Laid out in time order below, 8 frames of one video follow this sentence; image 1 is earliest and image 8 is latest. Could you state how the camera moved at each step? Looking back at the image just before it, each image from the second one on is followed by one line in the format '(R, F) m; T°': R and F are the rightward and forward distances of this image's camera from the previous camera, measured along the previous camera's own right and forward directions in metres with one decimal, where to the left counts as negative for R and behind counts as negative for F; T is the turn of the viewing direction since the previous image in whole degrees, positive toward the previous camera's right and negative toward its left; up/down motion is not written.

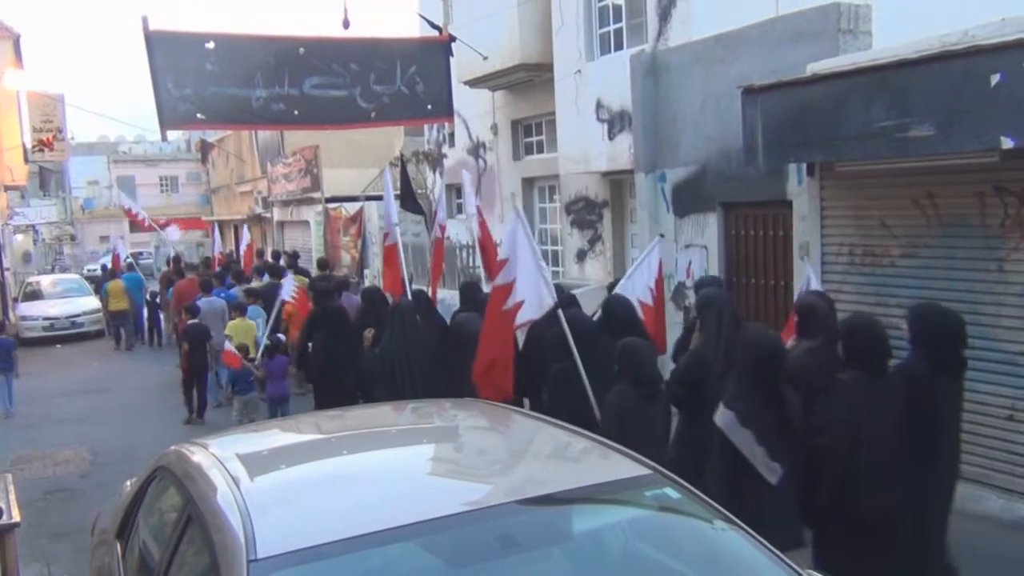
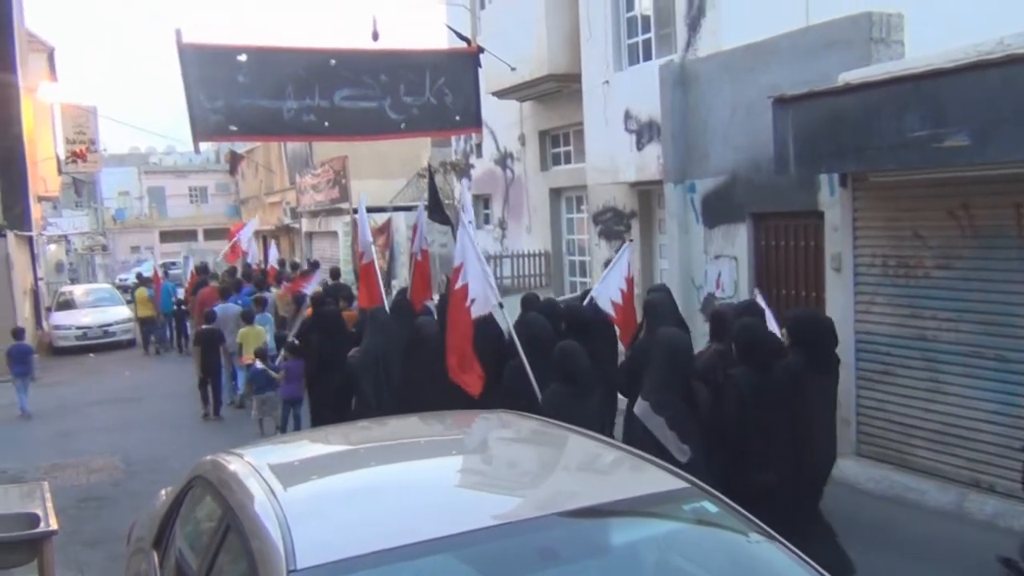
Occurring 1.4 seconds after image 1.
(0.0, 0.0) m; -1°
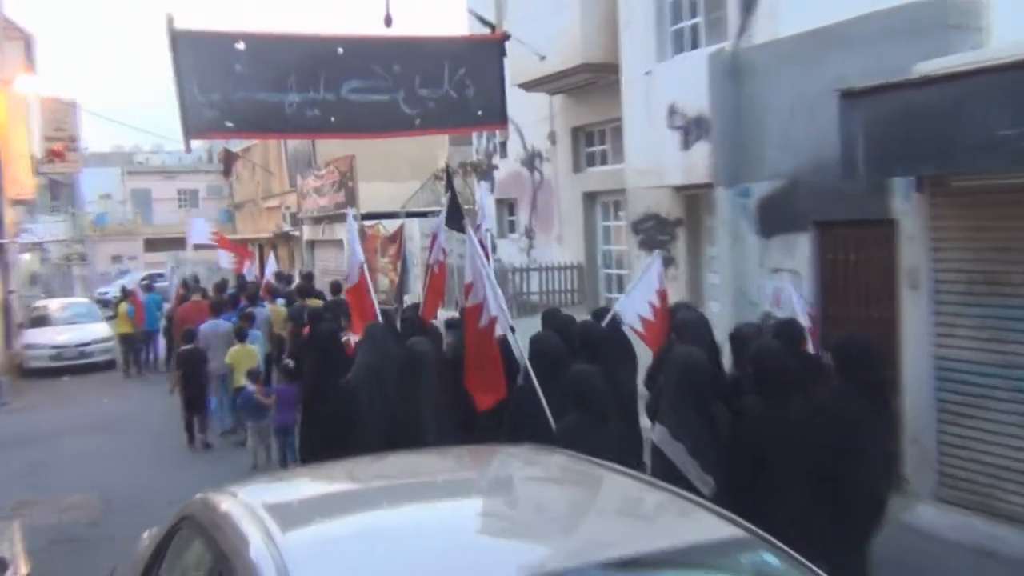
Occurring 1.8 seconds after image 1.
(+0.1, +1.5) m; -2°
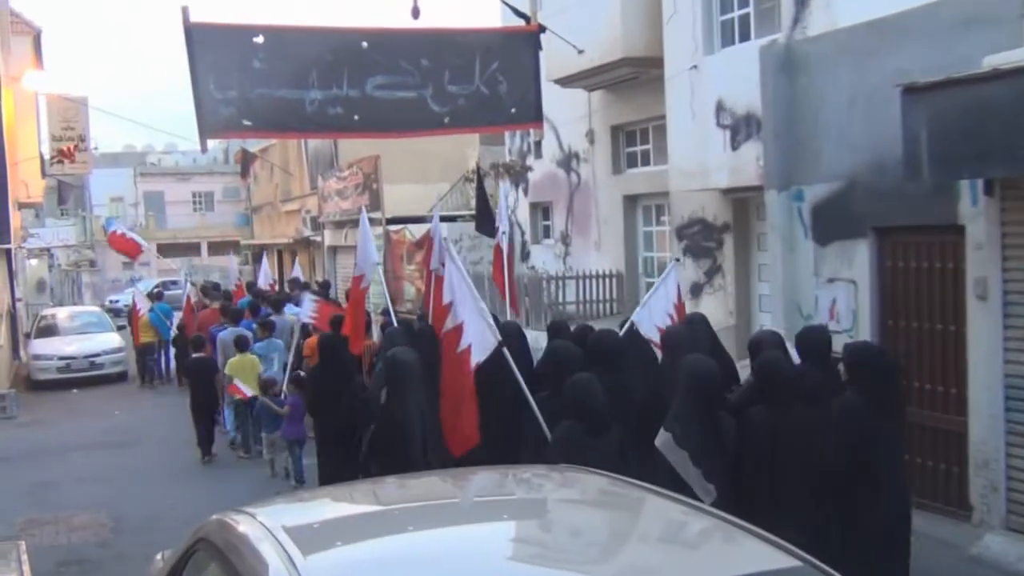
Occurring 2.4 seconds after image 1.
(-0.1, +0.7) m; -2°
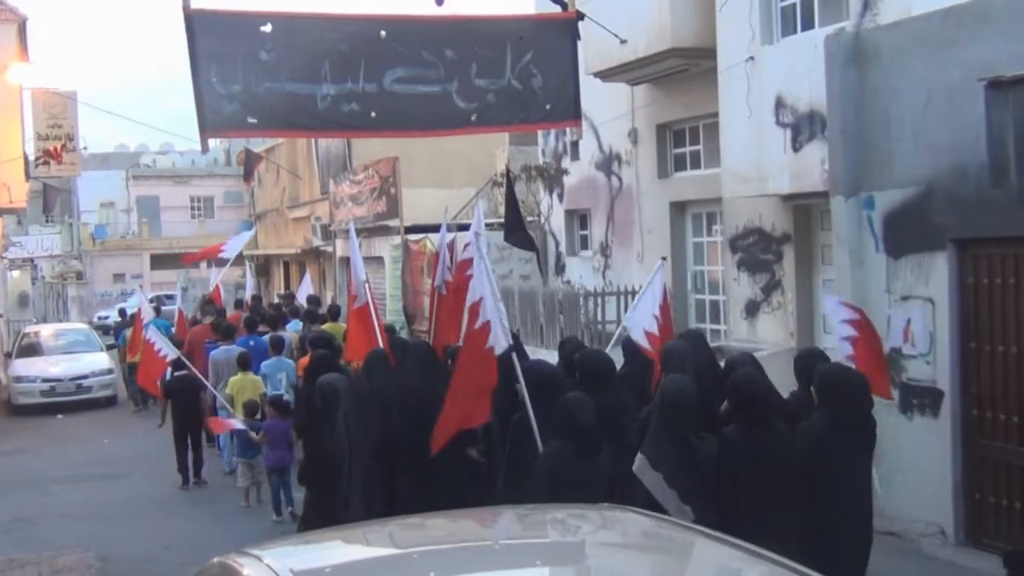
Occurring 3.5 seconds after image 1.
(-0.1, +1.1) m; -1°
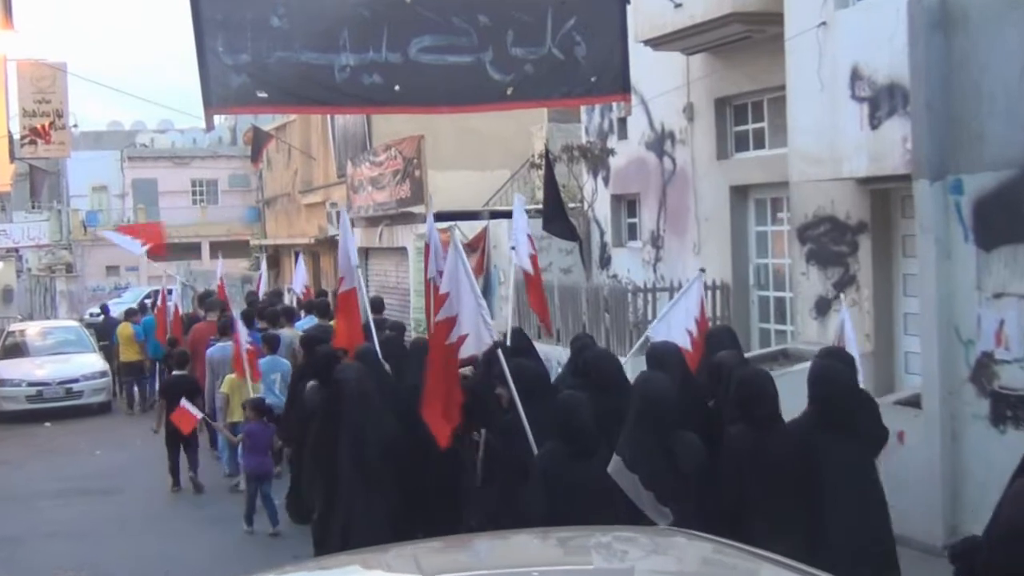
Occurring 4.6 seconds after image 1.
(-0.2, +1.0) m; -1°
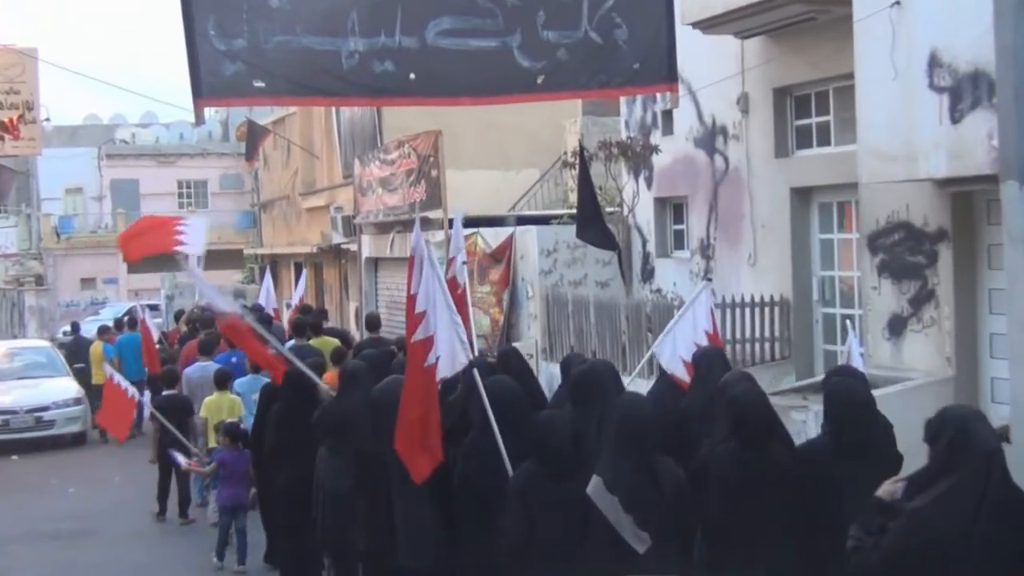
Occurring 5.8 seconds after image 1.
(-0.2, +1.0) m; 0°
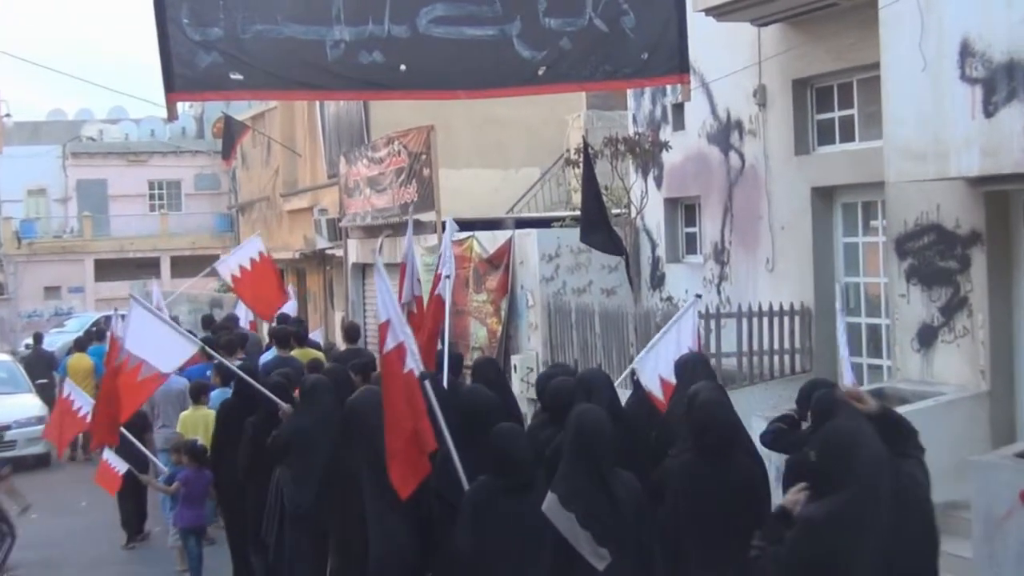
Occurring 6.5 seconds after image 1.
(0.0, +0.5) m; 0°
